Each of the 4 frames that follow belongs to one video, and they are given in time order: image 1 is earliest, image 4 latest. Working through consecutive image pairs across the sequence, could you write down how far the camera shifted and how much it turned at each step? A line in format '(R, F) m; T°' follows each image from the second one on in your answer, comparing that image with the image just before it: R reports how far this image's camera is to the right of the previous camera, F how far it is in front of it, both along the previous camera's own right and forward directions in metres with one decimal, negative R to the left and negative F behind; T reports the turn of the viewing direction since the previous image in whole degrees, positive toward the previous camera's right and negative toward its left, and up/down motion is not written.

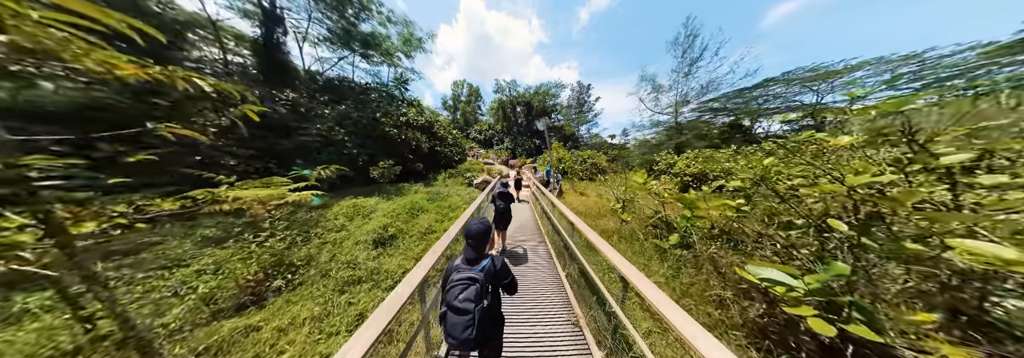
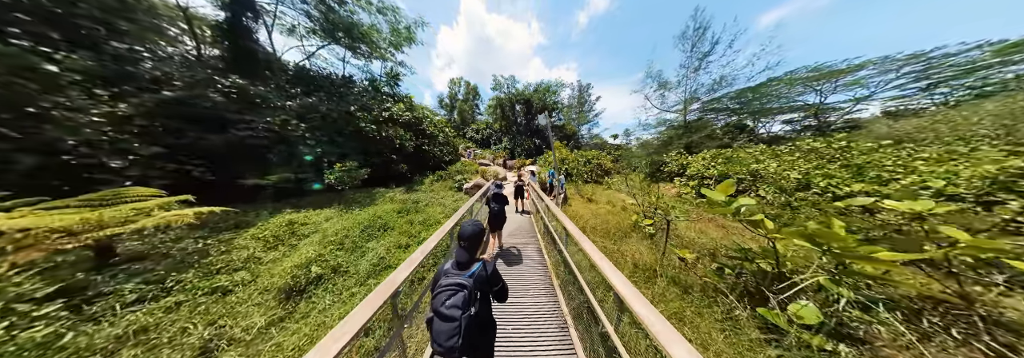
(+0.1, +0.8) m; 0°
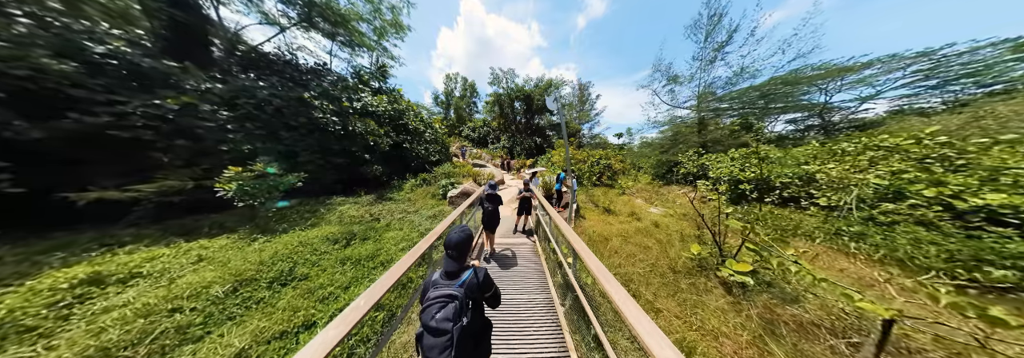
(0.0, +1.1) m; 0°
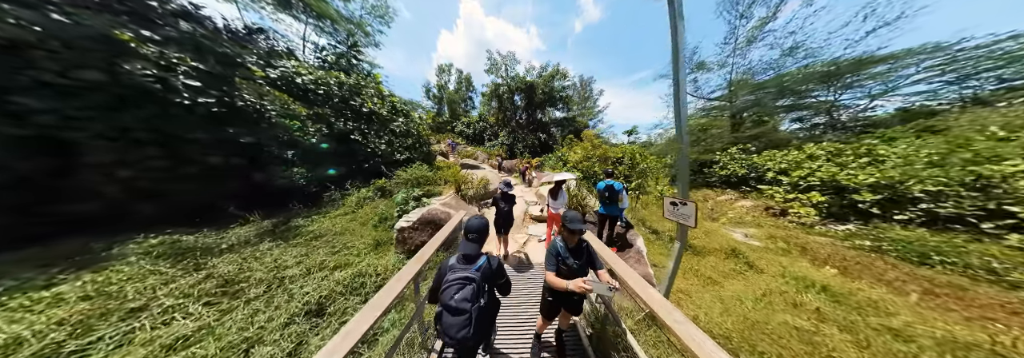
(-0.1, +2.0) m; 0°
